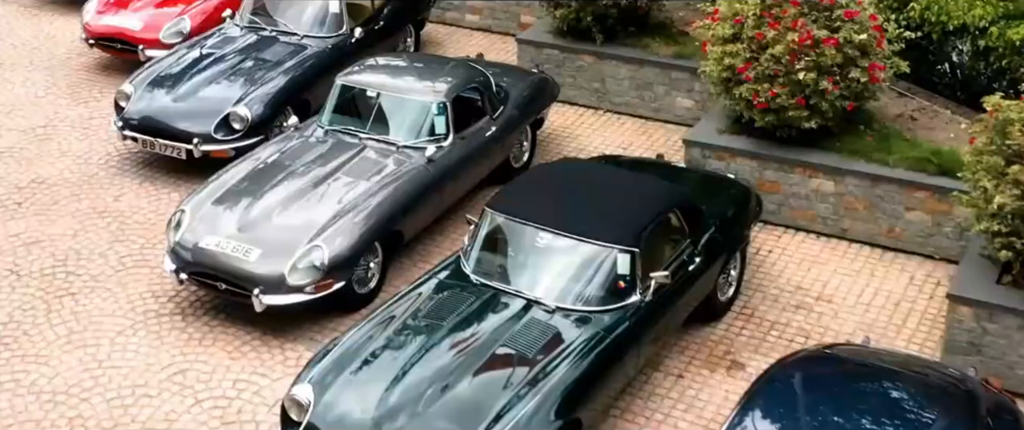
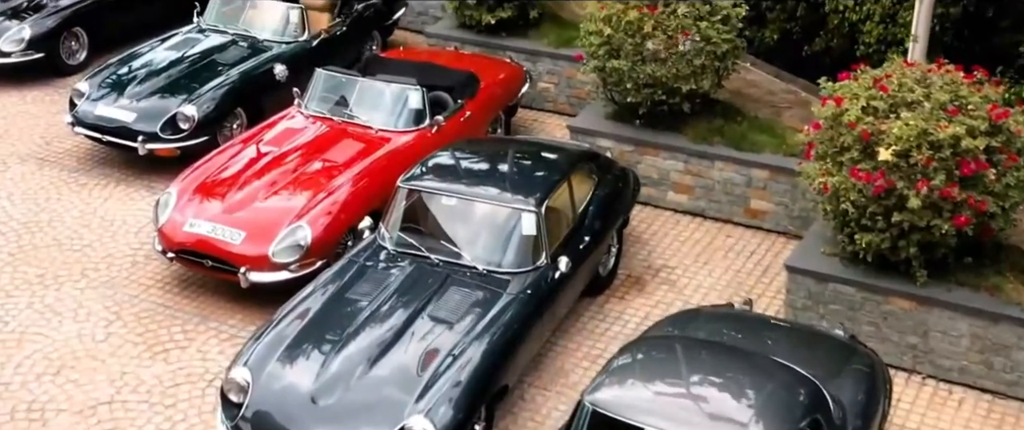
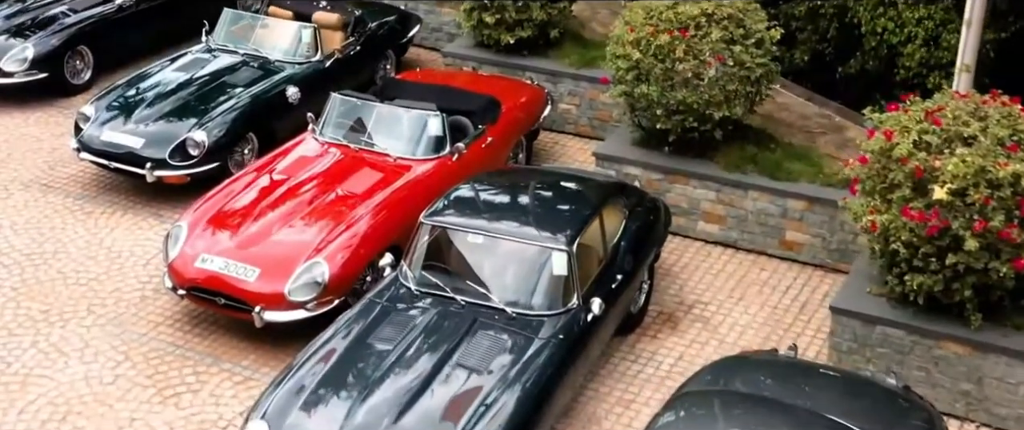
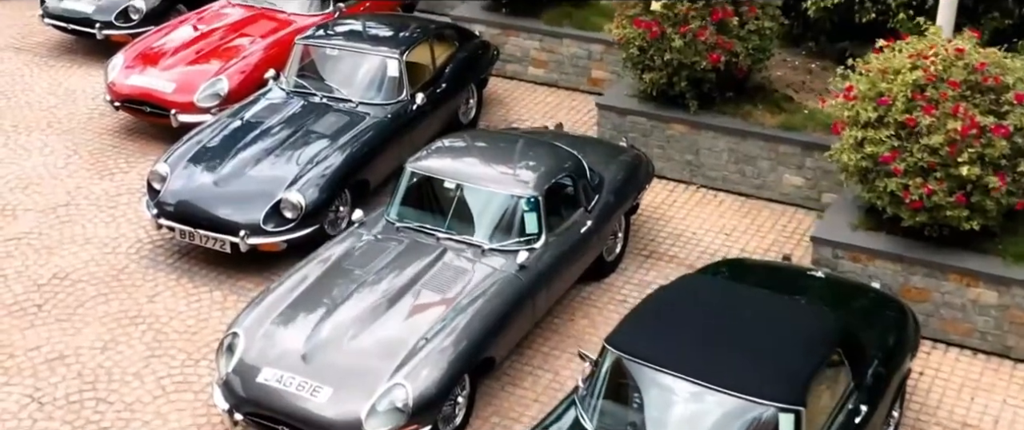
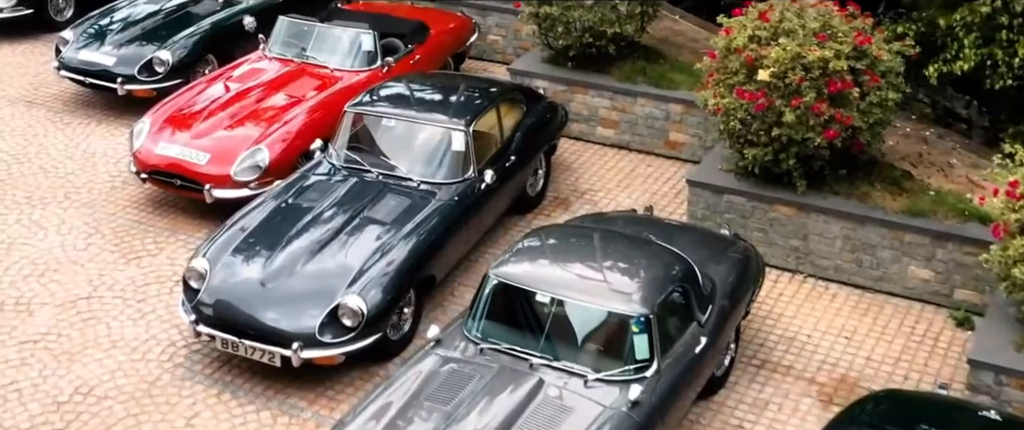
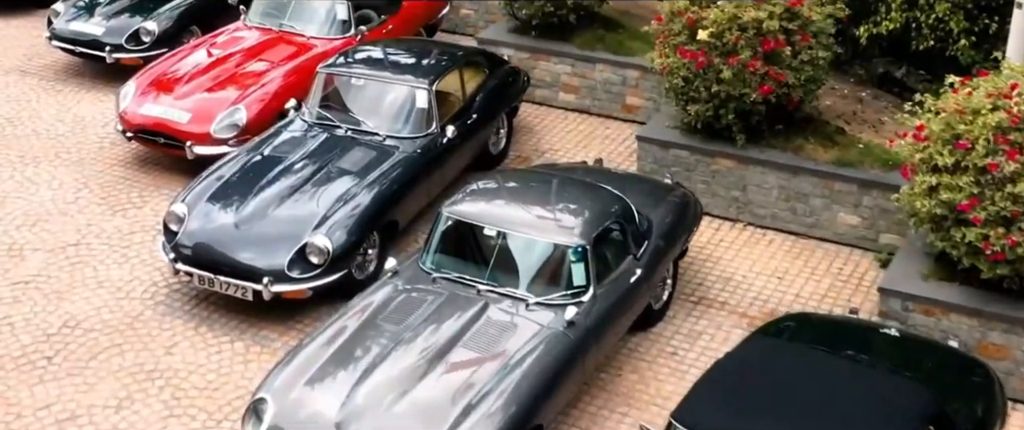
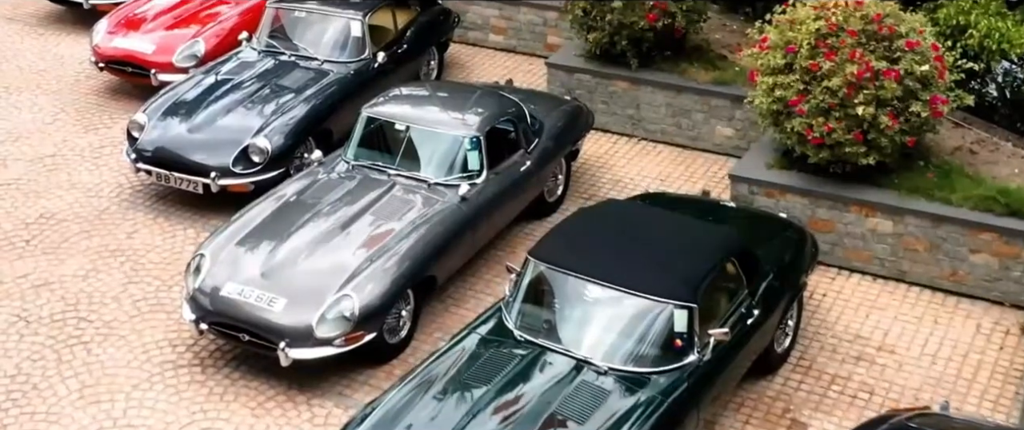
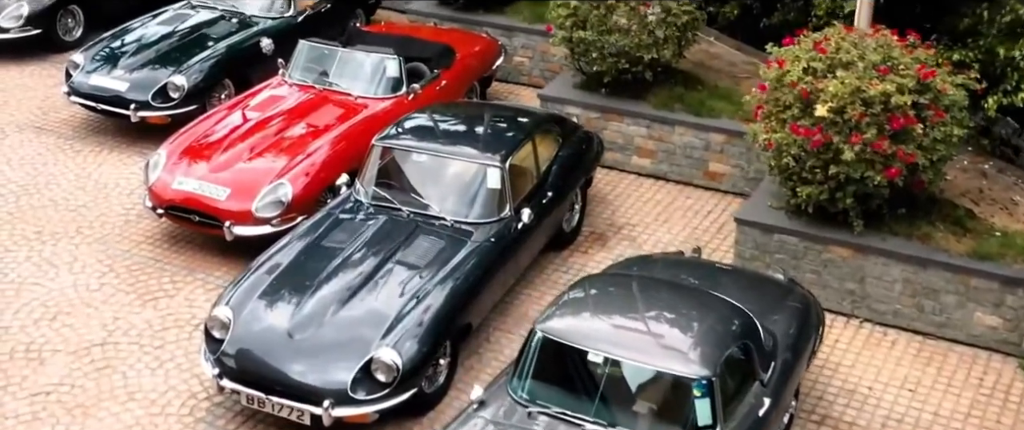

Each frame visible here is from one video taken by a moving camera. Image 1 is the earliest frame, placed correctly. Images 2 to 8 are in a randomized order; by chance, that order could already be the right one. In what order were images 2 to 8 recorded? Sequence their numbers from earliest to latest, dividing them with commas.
7, 4, 6, 5, 8, 2, 3
